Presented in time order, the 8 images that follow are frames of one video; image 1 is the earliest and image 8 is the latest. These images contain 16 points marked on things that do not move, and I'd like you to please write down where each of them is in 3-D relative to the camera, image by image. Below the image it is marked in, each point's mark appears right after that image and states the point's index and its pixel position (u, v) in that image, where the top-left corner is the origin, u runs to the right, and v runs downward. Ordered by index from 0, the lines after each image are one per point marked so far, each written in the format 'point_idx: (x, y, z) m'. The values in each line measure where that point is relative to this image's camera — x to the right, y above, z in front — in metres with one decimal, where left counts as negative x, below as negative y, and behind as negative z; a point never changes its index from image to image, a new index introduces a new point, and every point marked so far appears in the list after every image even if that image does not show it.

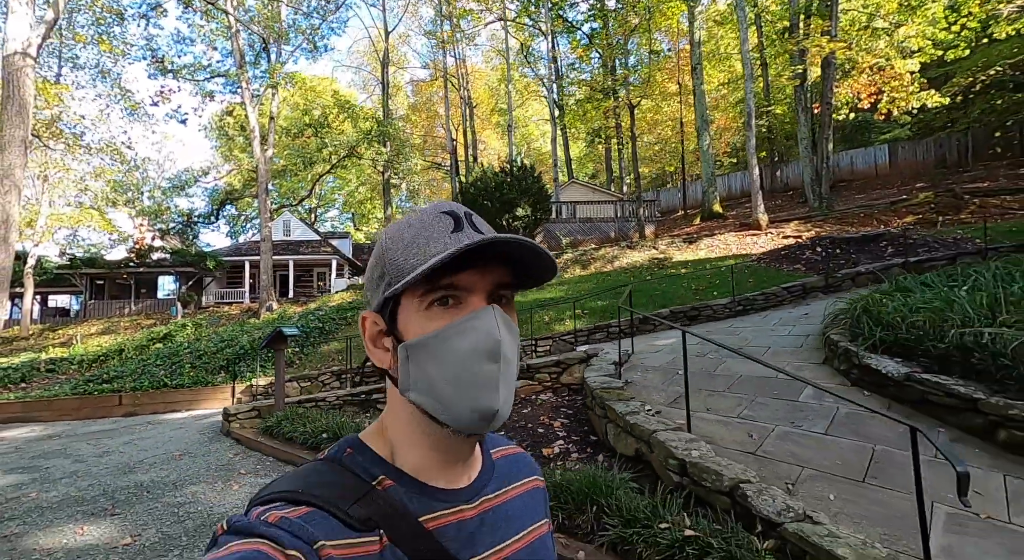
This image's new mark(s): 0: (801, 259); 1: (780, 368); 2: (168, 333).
0: (+6.7, +0.5, +12.2) m
1: (+3.2, -1.0, +6.0) m
2: (-10.7, -1.6, +16.6) m
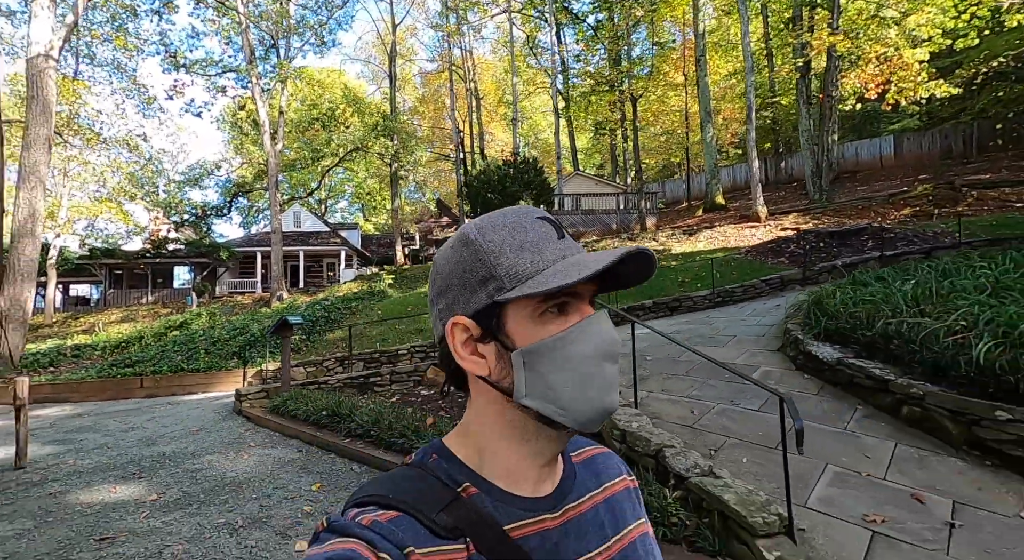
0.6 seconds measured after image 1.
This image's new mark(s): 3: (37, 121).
0: (+6.5, +0.7, +12.7) m
1: (+2.9, -0.9, +6.6) m
2: (-10.7, -1.3, +17.5) m
3: (-11.1, +3.9, +12.6) m
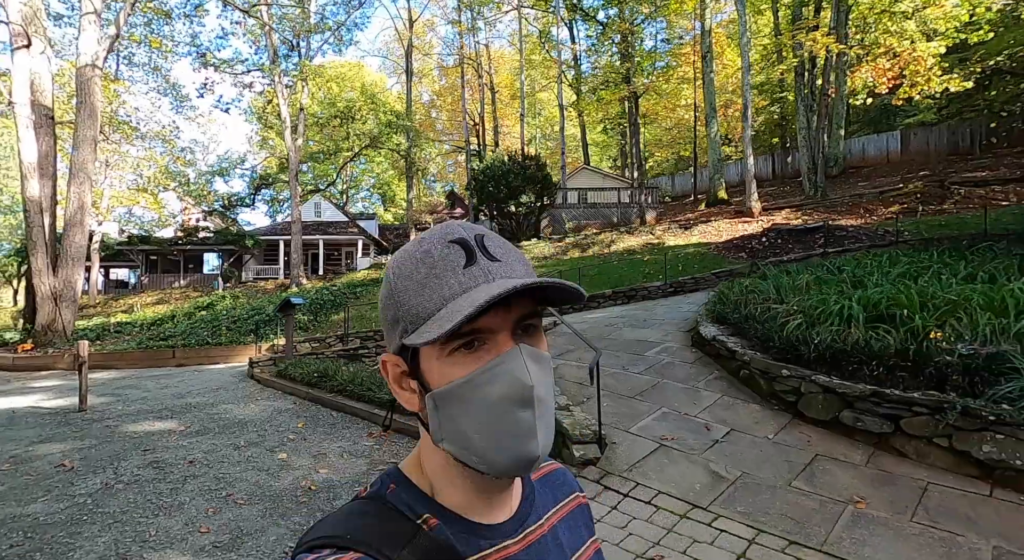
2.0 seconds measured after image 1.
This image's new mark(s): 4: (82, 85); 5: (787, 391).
0: (+6.1, +0.8, +13.9) m
1: (+2.2, -0.8, +8.0) m
2: (-11.0, -0.8, +19.5) m
3: (-11.4, +4.3, +14.5) m
4: (-11.3, +5.2, +14.2) m
5: (+2.6, -1.1, +5.1) m
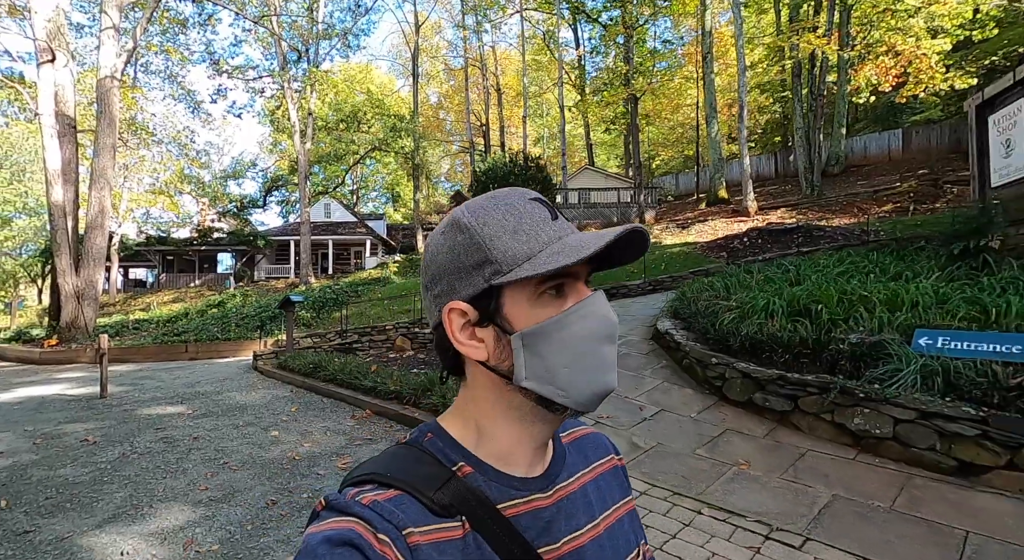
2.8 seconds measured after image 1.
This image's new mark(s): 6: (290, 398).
0: (+5.9, +0.9, +14.5) m
1: (+1.9, -0.8, +8.7) m
2: (-11.1, -0.8, +20.5) m
3: (-11.7, +4.3, +15.4) m
4: (-11.6, +5.2, +15.2) m
5: (+2.2, -1.0, +5.8) m
6: (-3.3, -1.7, +8.0) m
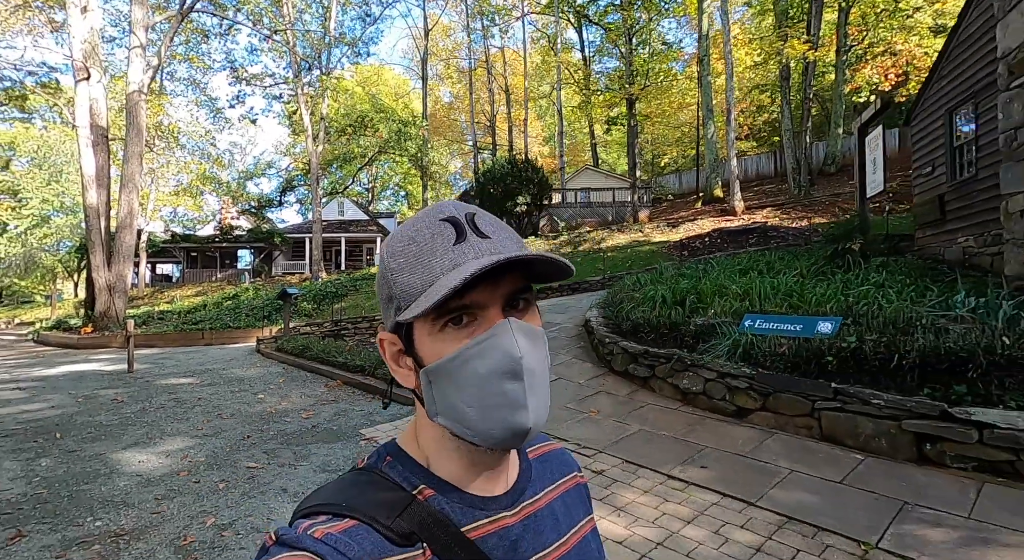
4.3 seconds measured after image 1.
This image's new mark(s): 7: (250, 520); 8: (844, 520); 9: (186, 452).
0: (+5.3, +1.0, +15.7) m
1: (+1.1, -0.7, +10.1) m
2: (-11.4, -0.6, +22.3) m
3: (-12.2, +4.5, +17.3) m
4: (-12.1, +5.4, +17.0) m
5: (+1.3, -1.0, +7.2) m
6: (-4.1, -1.6, +9.6) m
7: (-1.9, -1.7, +3.9) m
8: (+2.0, -1.4, +3.2) m
9: (-3.3, -1.7, +5.4) m
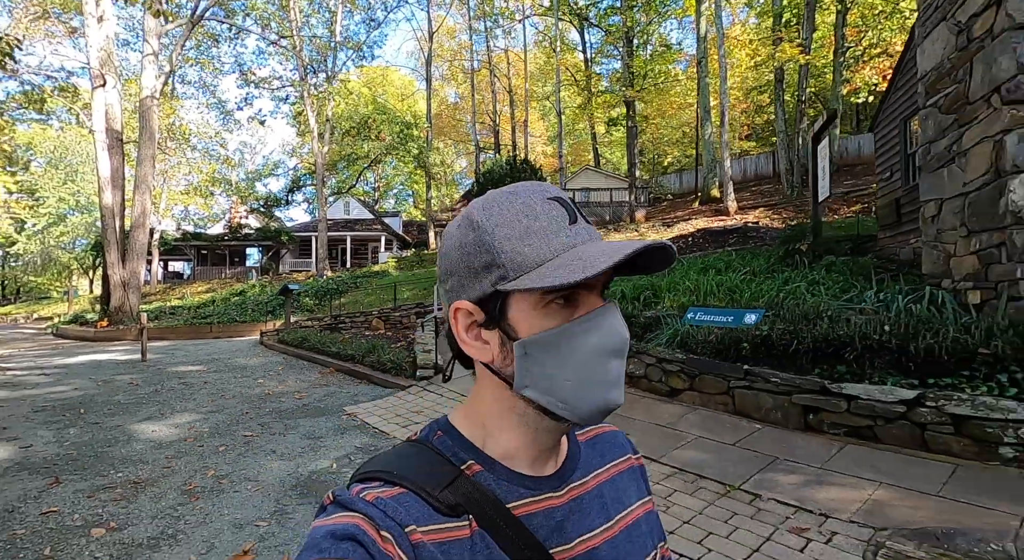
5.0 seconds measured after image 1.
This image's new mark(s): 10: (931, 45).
0: (+5.1, +1.1, +16.4) m
1: (+0.7, -0.7, +10.9) m
2: (-11.6, -0.5, +23.3) m
3: (-12.4, +4.6, +18.2) m
4: (-12.3, +5.5, +18.0) m
5: (+0.9, -0.9, +7.9) m
6: (-4.5, -1.6, +10.4) m
7: (-2.3, -1.7, +4.7) m
8: (+1.5, -1.4, +3.9) m
9: (-3.7, -1.7, +6.2) m
10: (+4.6, +2.6, +6.0) m
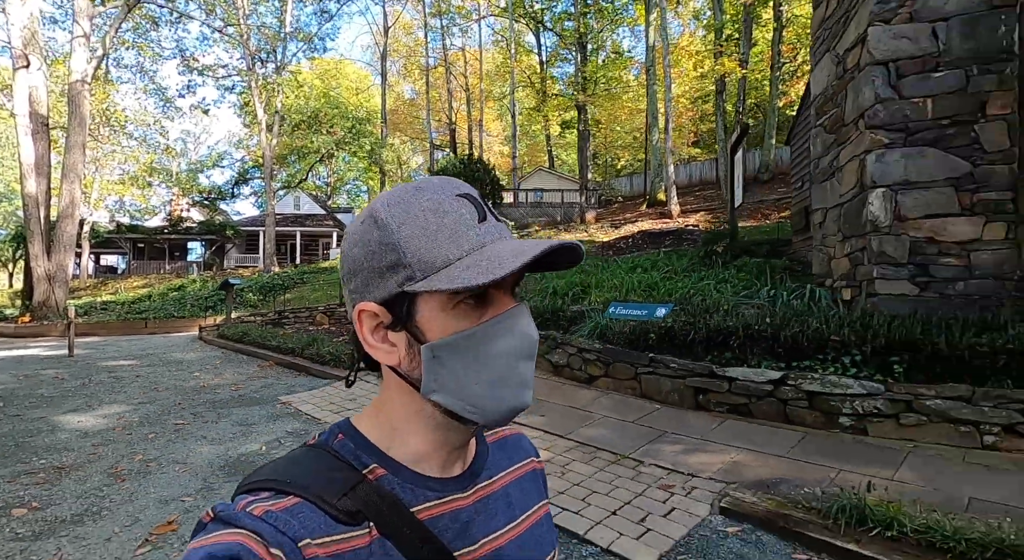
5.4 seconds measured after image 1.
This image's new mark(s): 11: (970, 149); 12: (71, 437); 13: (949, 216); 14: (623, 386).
0: (+3.4, +1.1, +17.2) m
1: (-0.5, -0.6, +11.3) m
2: (-13.8, -0.3, +22.6) m
3: (-14.2, +4.8, +17.6) m
4: (-14.0, +5.7, +17.3) m
5: (-0.1, -0.9, +8.4) m
6: (-5.7, -1.5, +10.4) m
7: (-3.1, -1.6, +4.8) m
8: (+0.9, -1.4, +4.4) m
9: (-4.5, -1.6, +6.3) m
10: (+3.8, +2.6, +6.7) m
11: (+3.9, +1.1, +4.5) m
12: (-4.4, -1.6, +5.5) m
13: (+3.7, +0.5, +4.6) m
14: (+1.2, -1.2, +5.9) m
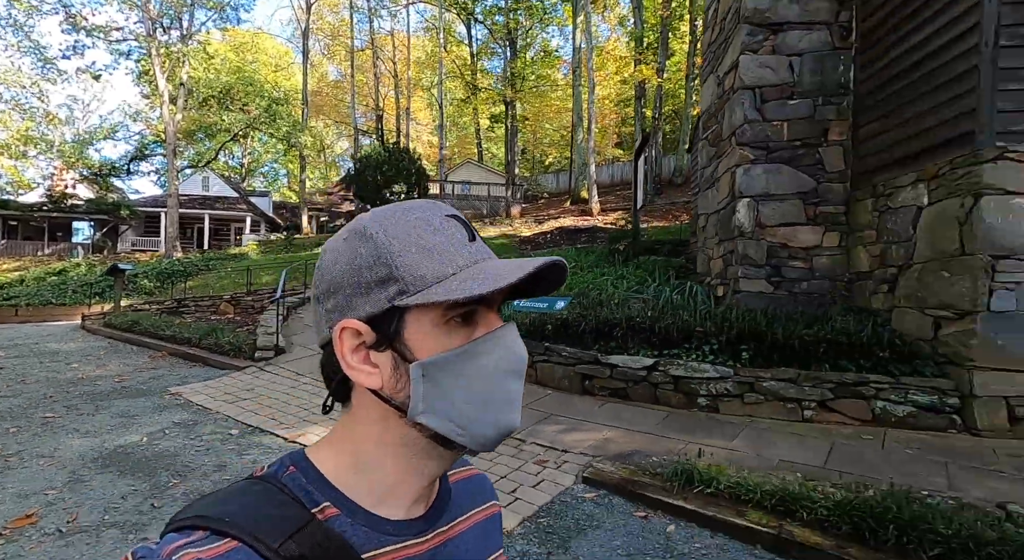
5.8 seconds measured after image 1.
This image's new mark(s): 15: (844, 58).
0: (+0.8, +1.3, +17.7) m
1: (-2.3, -0.4, +11.4) m
2: (-17.0, +0.4, +20.8) m
3: (-16.6, +5.4, +15.7) m
4: (-16.4, +6.3, +15.4) m
5: (-1.5, -0.7, +8.6) m
6: (-7.3, -1.2, +9.8) m
7: (-4.0, -1.4, +4.7) m
8: (0.0, -1.3, +4.8) m
9: (-5.7, -1.4, +5.9) m
10: (+2.7, +2.6, +7.4) m
11: (+3.0, +1.1, +5.3) m
12: (-5.4, -1.4, +5.1) m
13: (+2.8, +0.5, +5.3) m
14: (+0.1, -1.1, +6.3) m
15: (+3.2, +2.1, +5.2) m
